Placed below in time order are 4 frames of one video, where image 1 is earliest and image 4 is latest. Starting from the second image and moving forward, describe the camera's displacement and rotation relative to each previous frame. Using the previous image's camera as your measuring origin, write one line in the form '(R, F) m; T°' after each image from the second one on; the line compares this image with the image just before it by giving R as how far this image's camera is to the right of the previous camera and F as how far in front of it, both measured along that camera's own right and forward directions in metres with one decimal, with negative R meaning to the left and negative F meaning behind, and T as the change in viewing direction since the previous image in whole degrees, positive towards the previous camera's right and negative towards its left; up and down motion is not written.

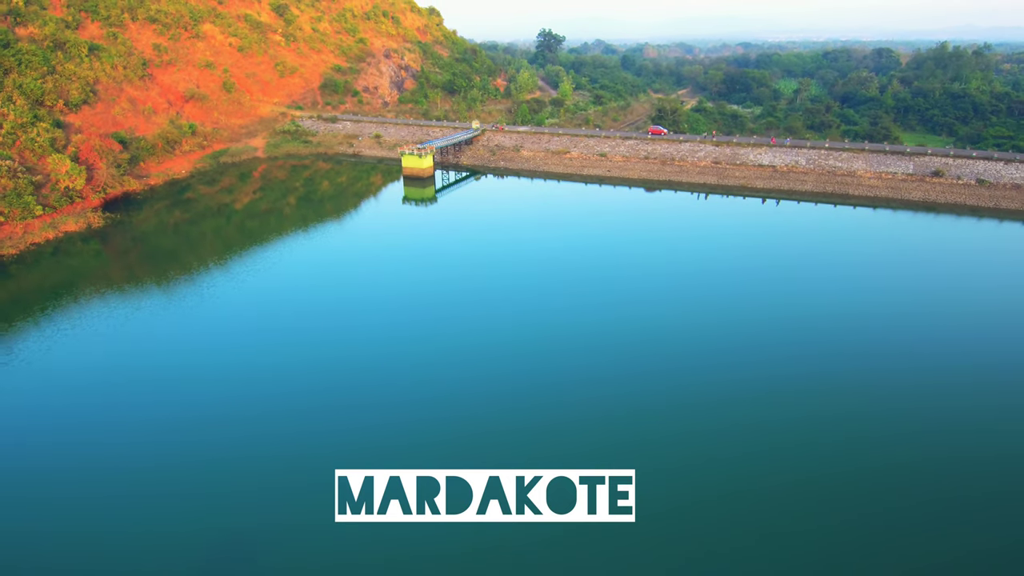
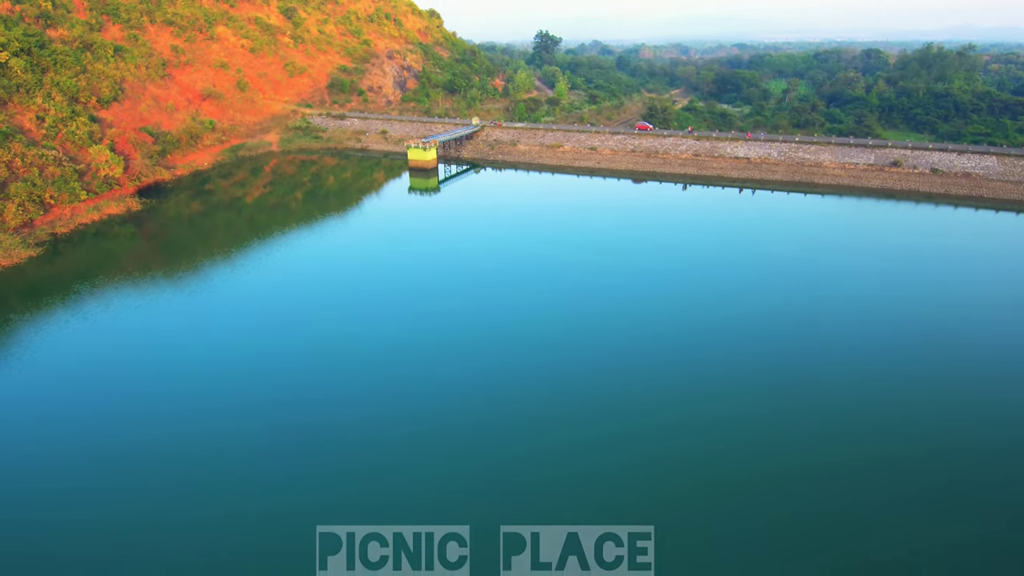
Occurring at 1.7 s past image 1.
(+0.1, -3.0) m; 0°
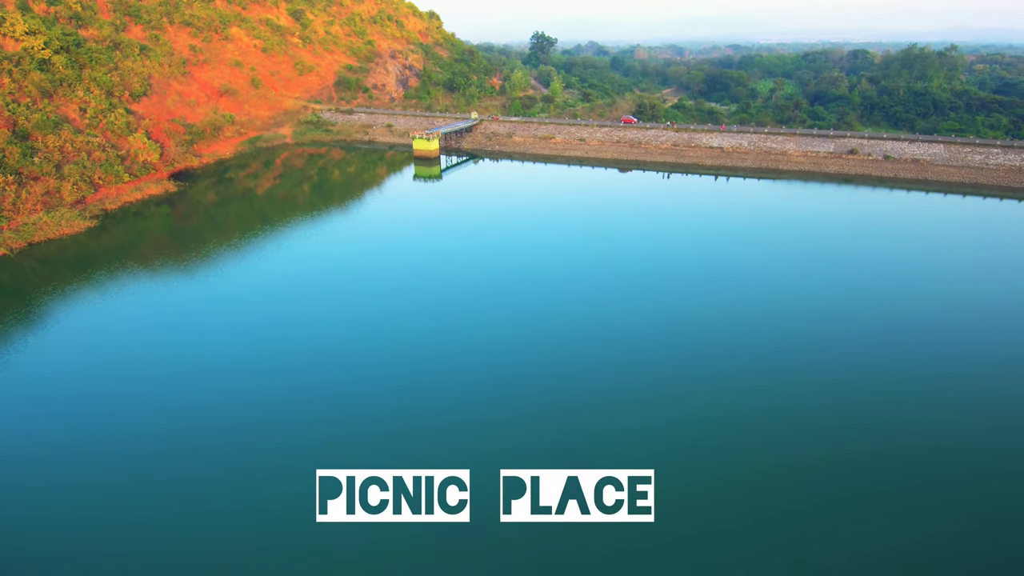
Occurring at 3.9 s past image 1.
(+0.1, -3.7) m; 0°
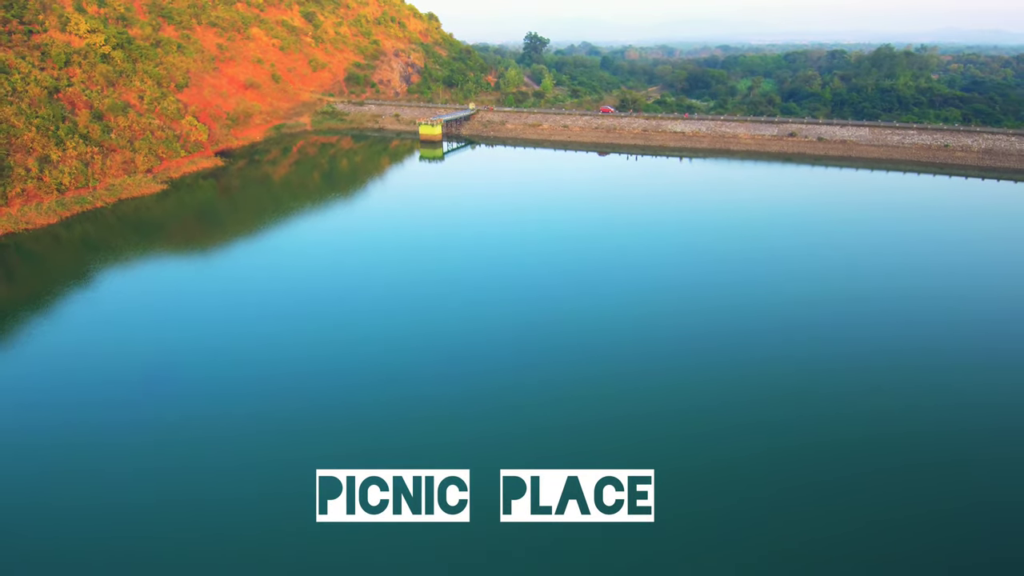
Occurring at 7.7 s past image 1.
(+0.3, -6.7) m; 0°
